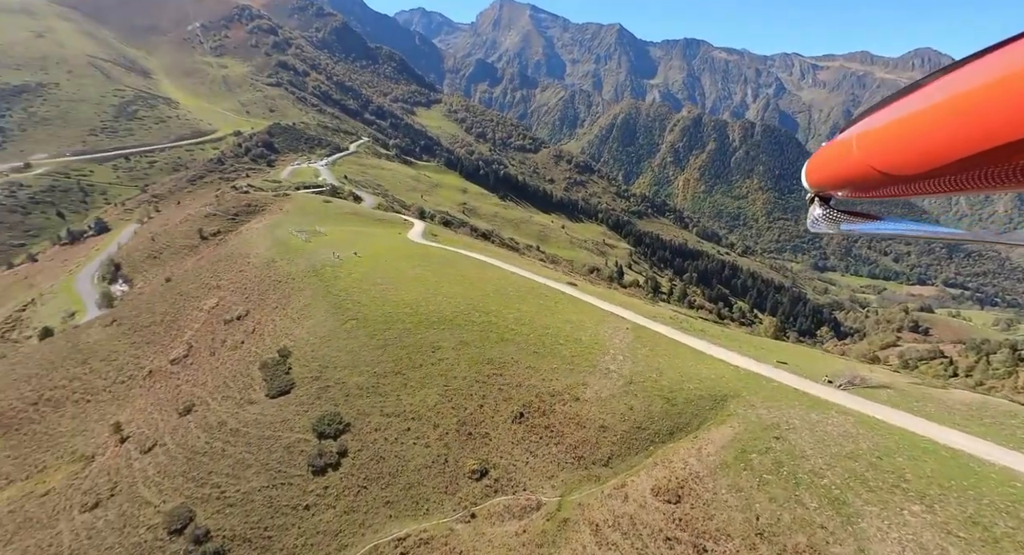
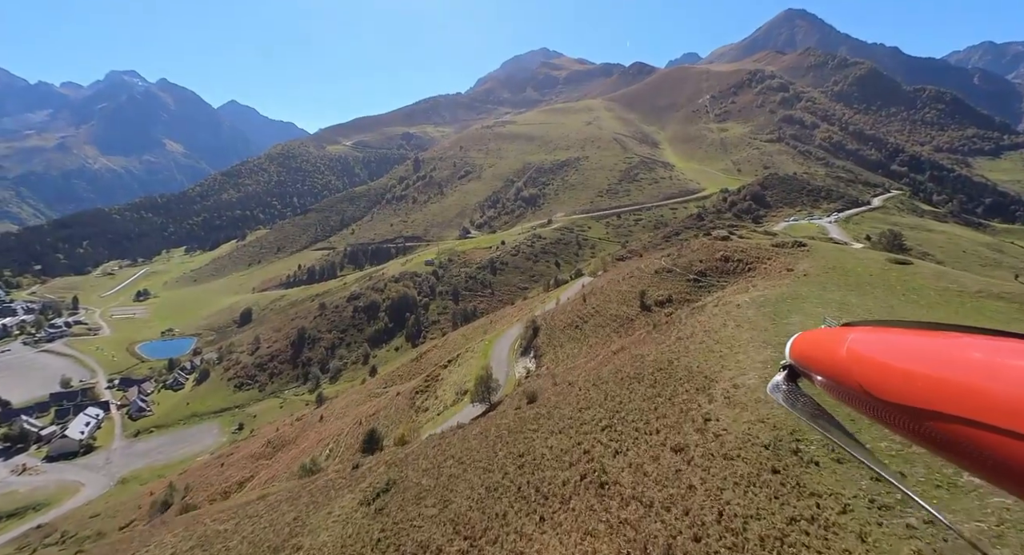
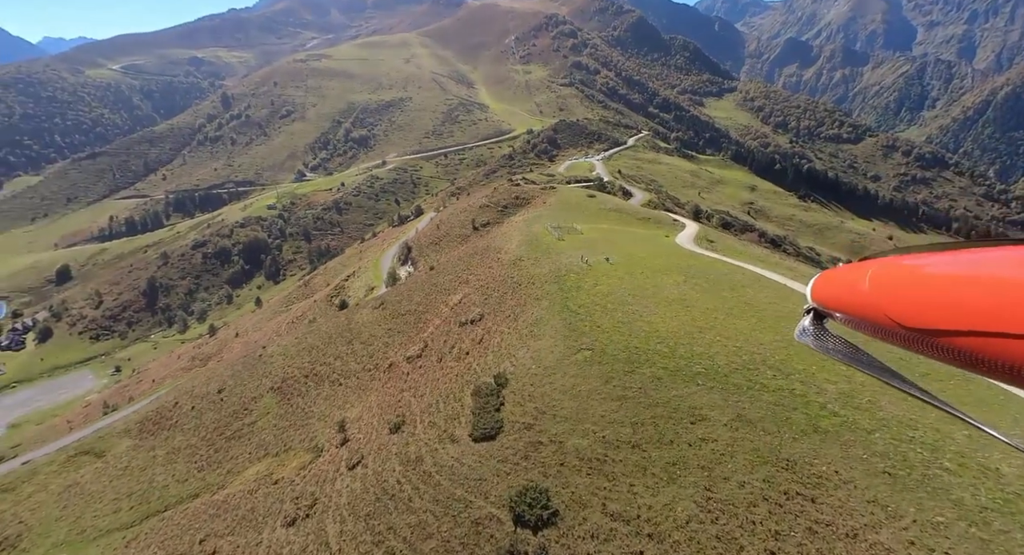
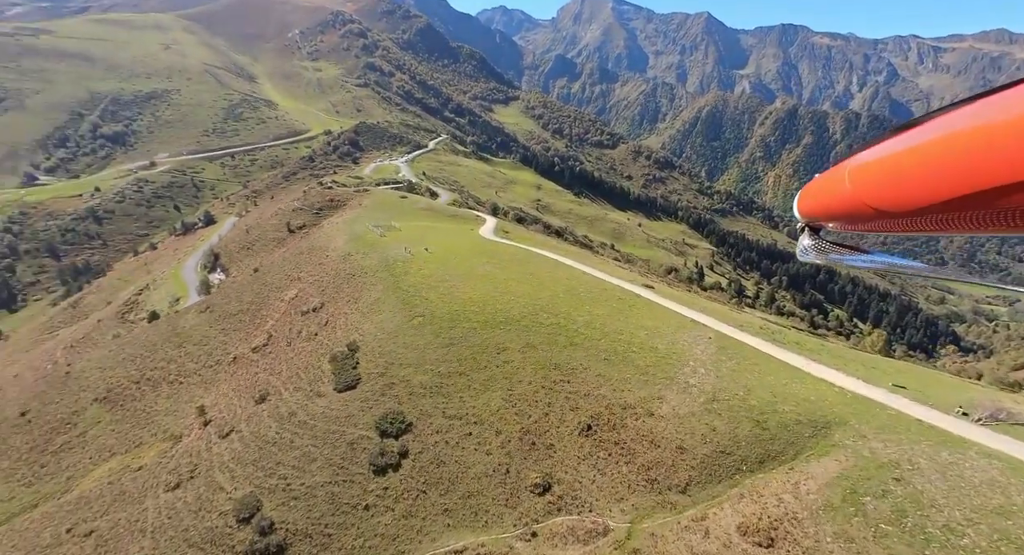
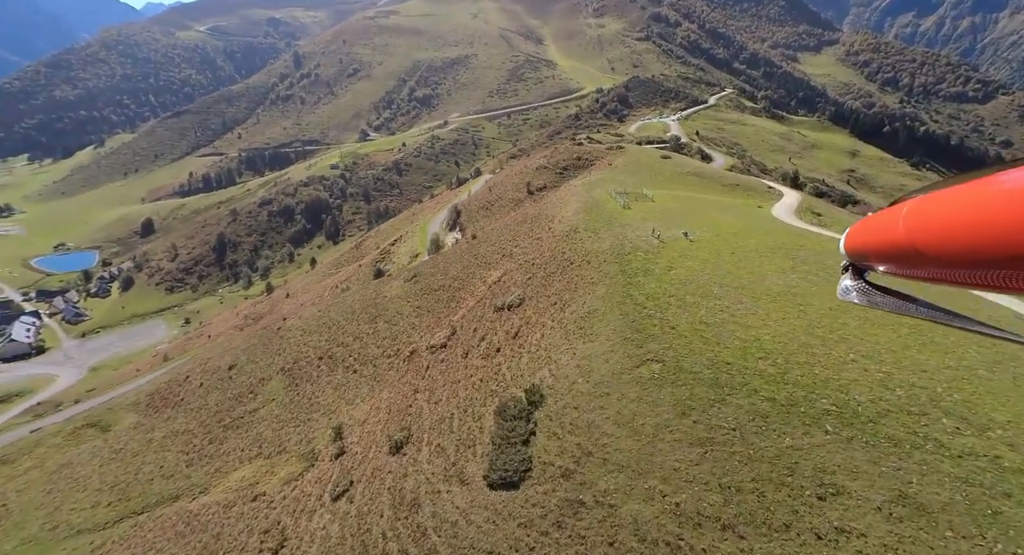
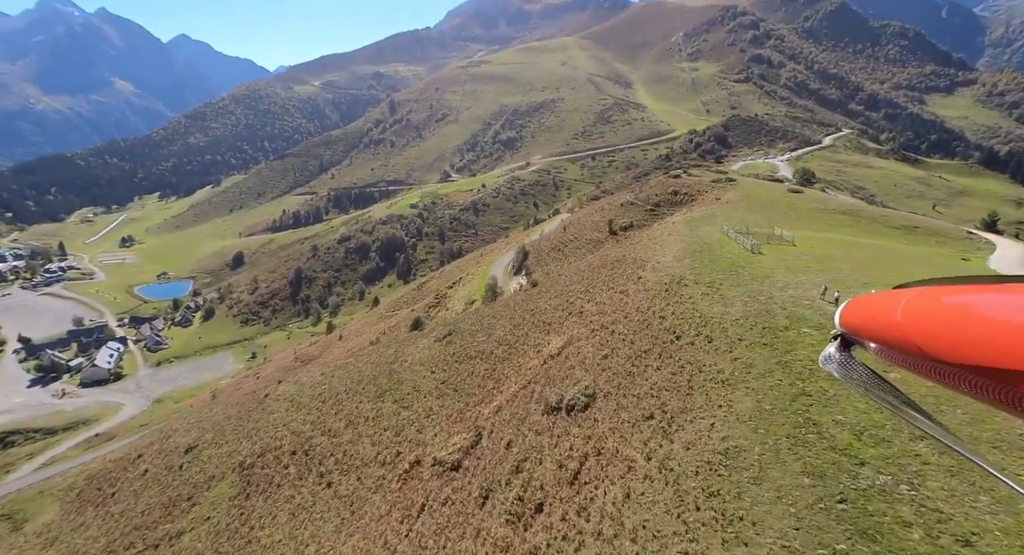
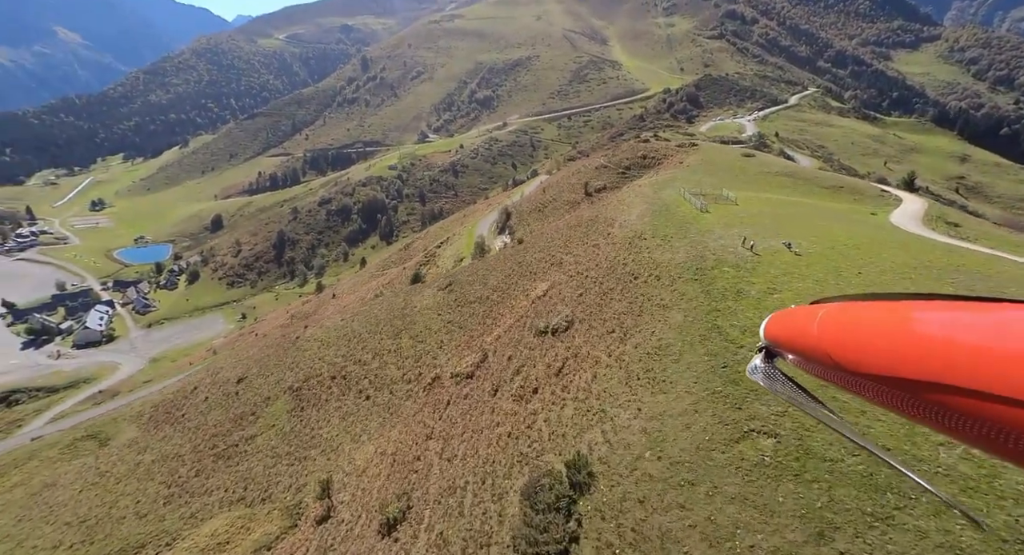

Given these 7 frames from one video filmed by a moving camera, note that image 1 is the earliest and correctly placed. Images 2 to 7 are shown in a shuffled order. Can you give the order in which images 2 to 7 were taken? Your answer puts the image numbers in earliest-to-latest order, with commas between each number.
4, 3, 5, 7, 6, 2
